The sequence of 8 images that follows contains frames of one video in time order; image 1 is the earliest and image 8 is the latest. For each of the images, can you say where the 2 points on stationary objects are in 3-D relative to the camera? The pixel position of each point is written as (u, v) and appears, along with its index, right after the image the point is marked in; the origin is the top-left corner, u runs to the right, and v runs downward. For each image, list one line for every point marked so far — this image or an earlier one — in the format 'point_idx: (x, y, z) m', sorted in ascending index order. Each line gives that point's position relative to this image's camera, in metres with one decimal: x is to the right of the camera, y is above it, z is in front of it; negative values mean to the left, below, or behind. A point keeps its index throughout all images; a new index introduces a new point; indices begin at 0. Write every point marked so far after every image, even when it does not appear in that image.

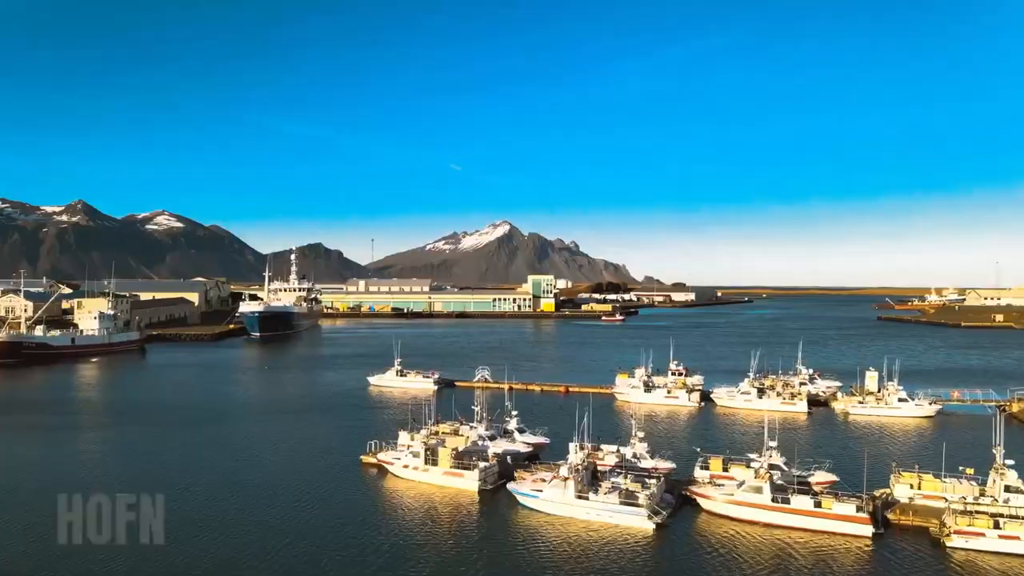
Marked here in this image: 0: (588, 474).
0: (+1.3, -3.2, +11.4) m
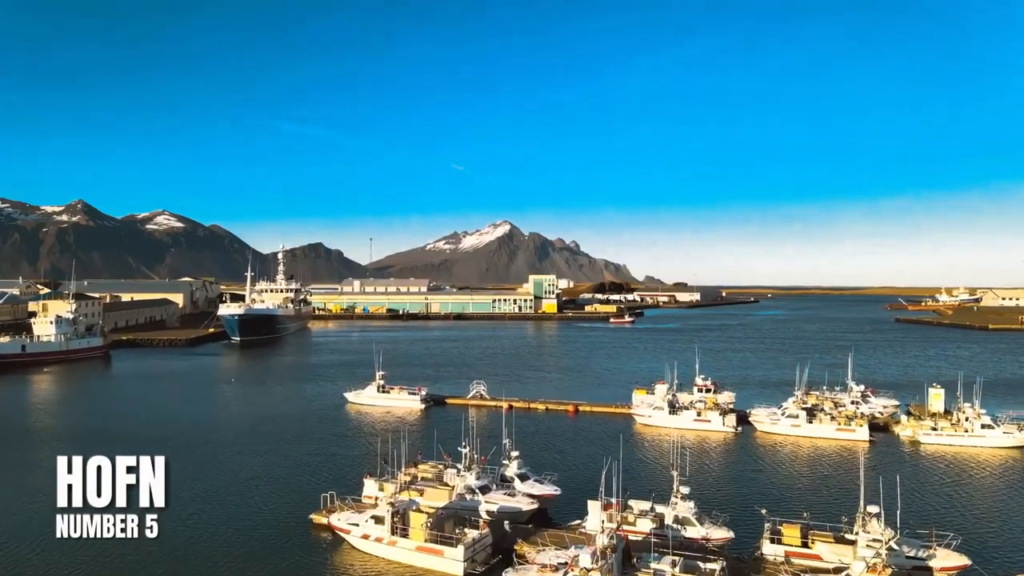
0: (+1.3, -3.3, +8.1) m
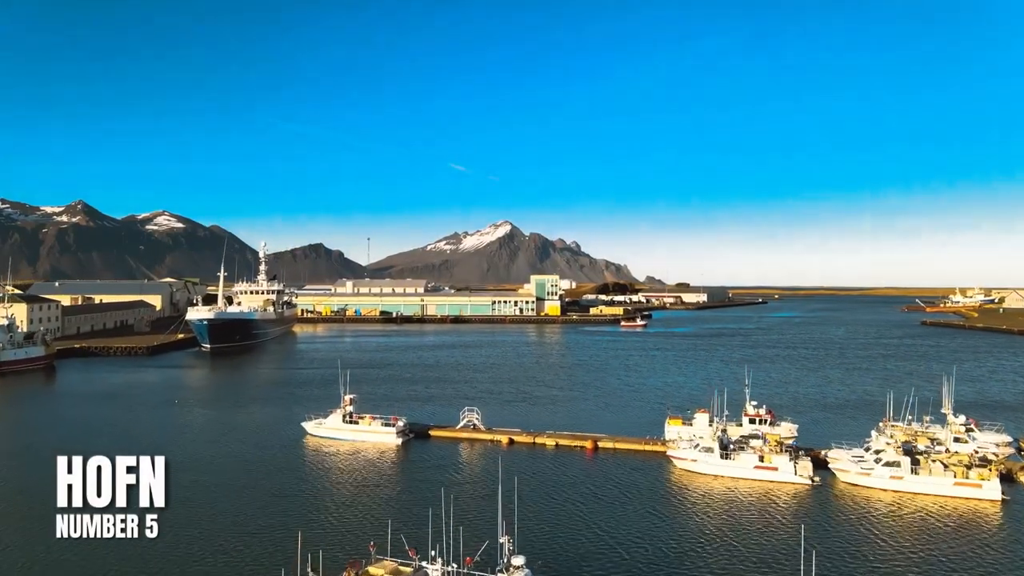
0: (+1.3, -3.4, +3.7) m
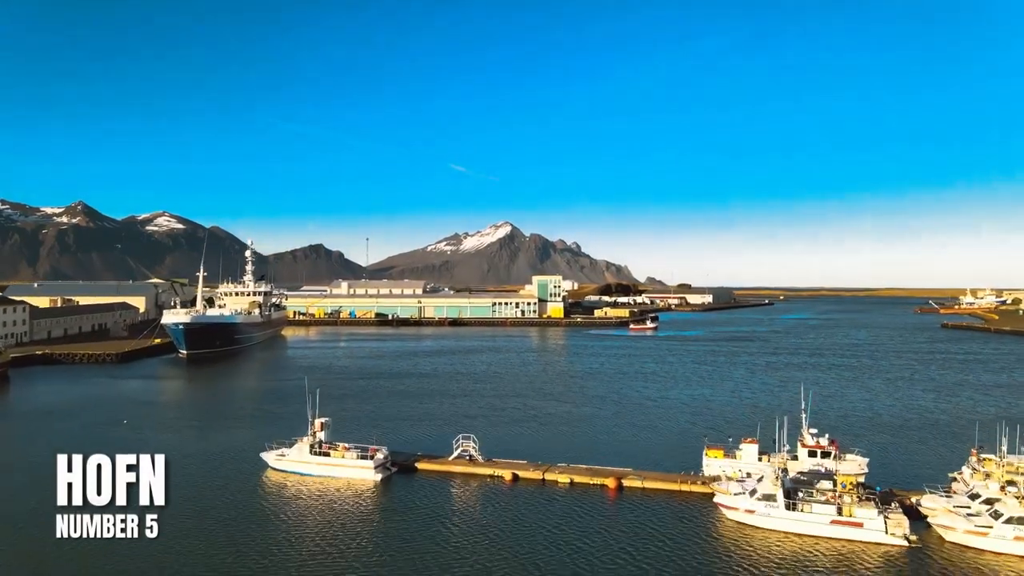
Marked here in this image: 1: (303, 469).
0: (+1.4, -3.4, +0.8) m
1: (-4.4, -3.8, +13.7) m
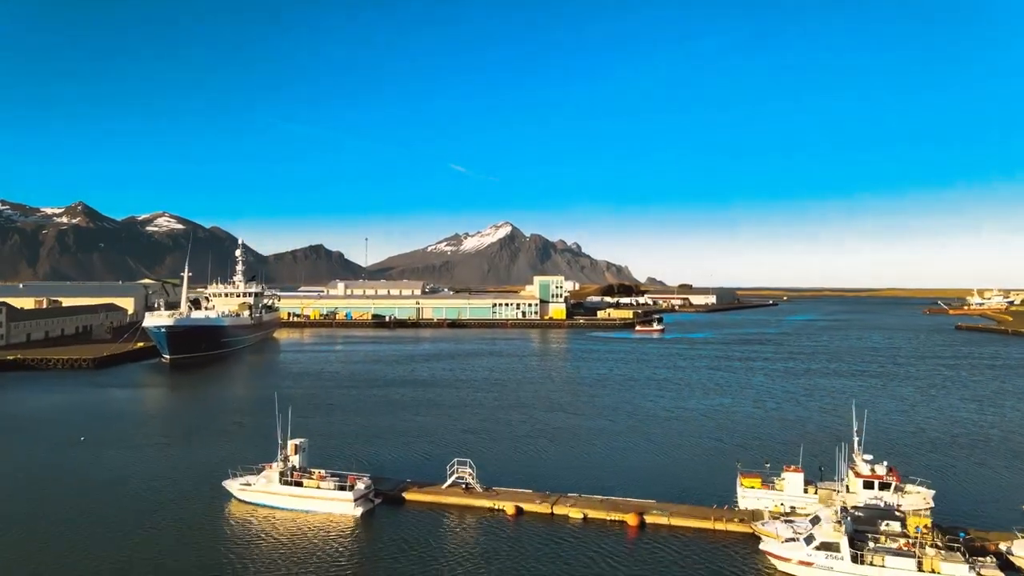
0: (+1.5, -3.4, -1.2) m
1: (-4.3, -3.8, +11.8) m
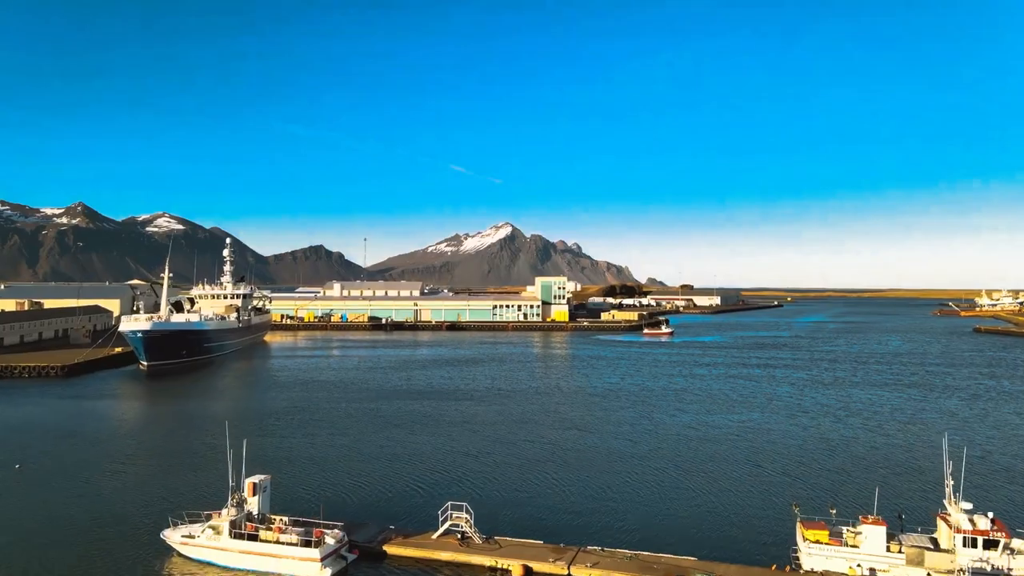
0: (+1.6, -3.5, -3.4) m
1: (-4.2, -3.9, +9.6) m
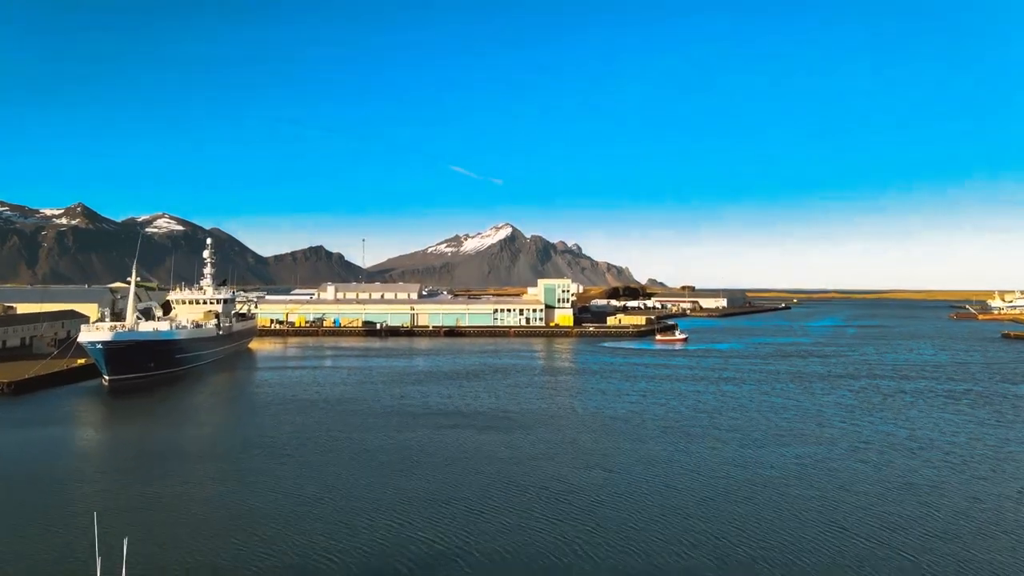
0: (+1.7, -3.7, -6.7) m
1: (-4.0, -4.1, +6.3) m
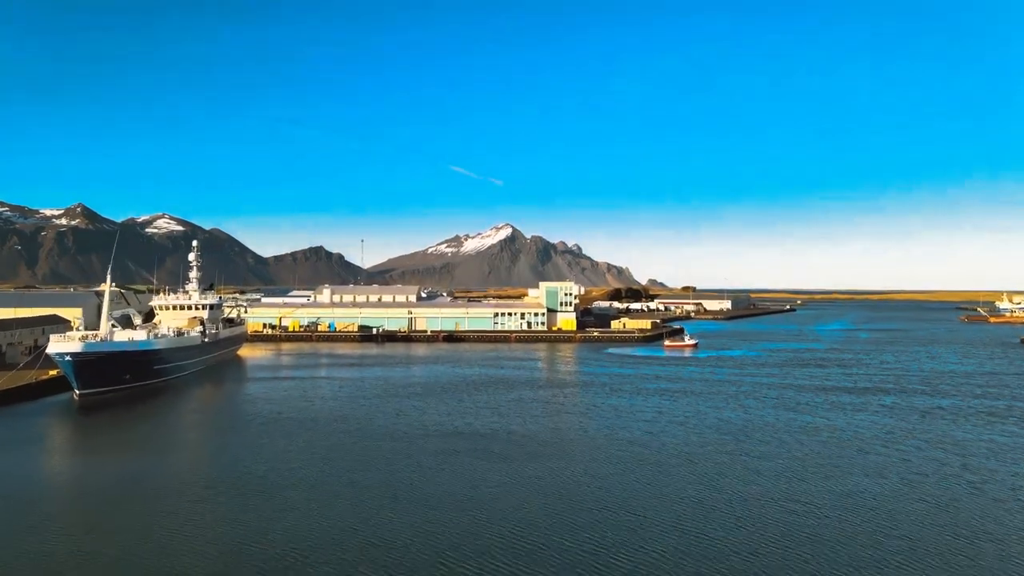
0: (+1.8, -3.9, -8.8) m
1: (-3.9, -4.4, +4.2) m
